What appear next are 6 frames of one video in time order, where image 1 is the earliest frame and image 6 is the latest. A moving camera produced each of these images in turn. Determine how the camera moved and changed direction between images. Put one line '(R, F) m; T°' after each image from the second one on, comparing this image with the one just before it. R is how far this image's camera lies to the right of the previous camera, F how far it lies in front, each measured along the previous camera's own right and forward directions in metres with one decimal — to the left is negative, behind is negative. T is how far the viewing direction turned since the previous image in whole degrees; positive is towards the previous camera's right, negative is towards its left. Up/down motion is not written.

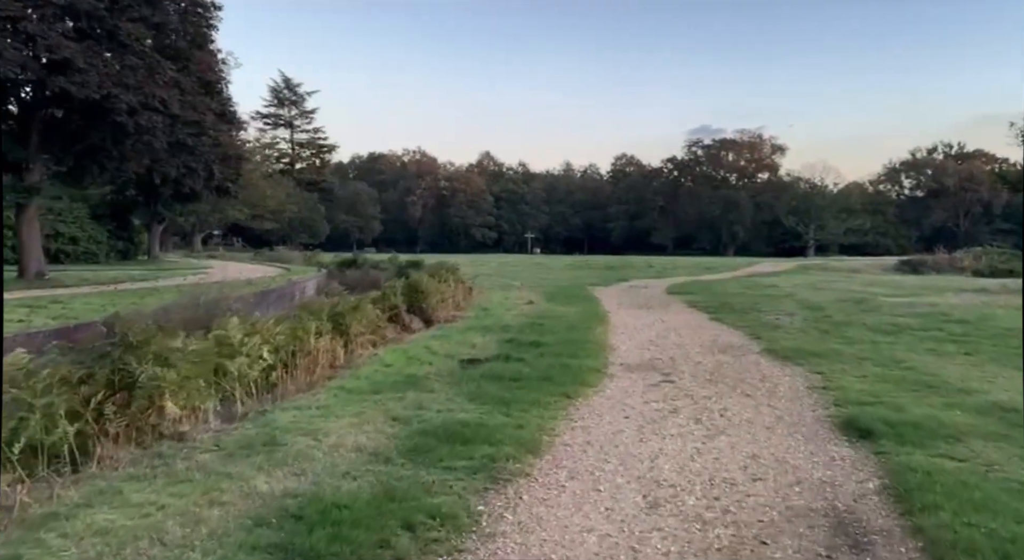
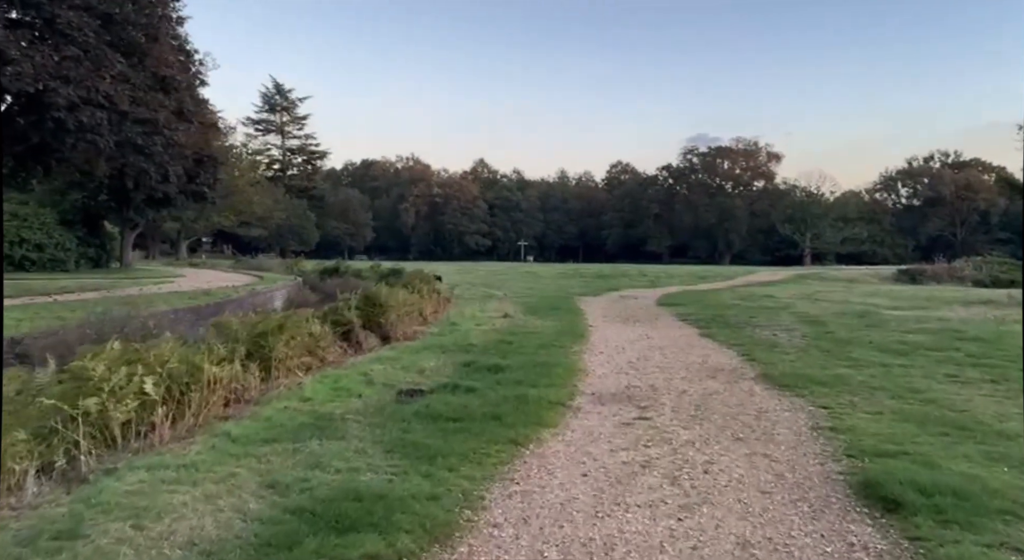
(+0.4, +1.5) m; 0°
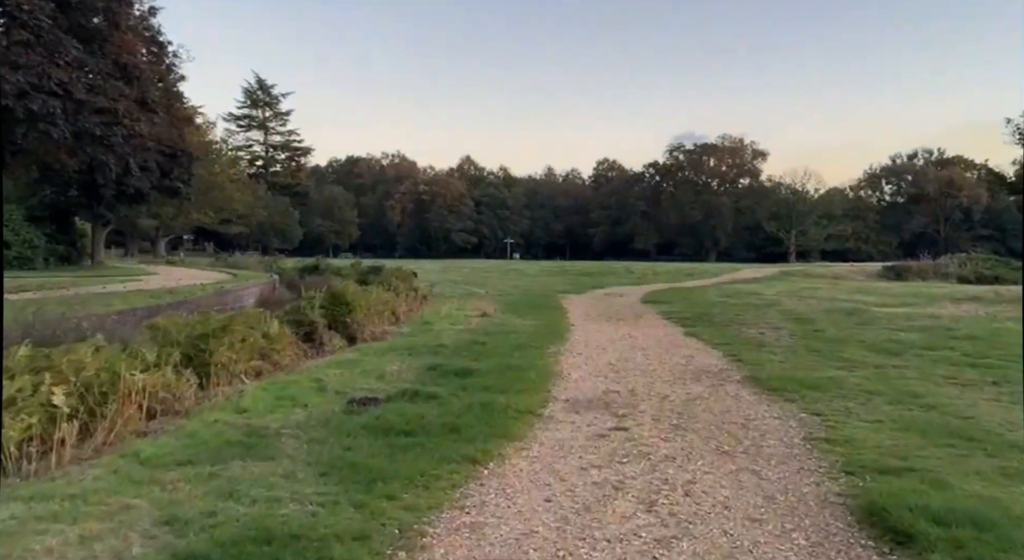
(+0.2, +0.7) m; +1°
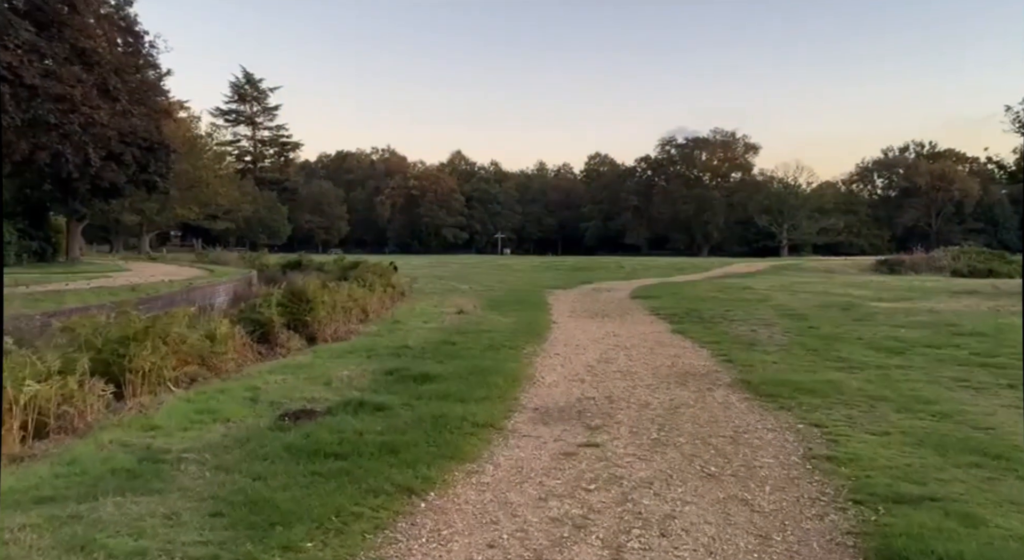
(+0.3, +0.9) m; 0°
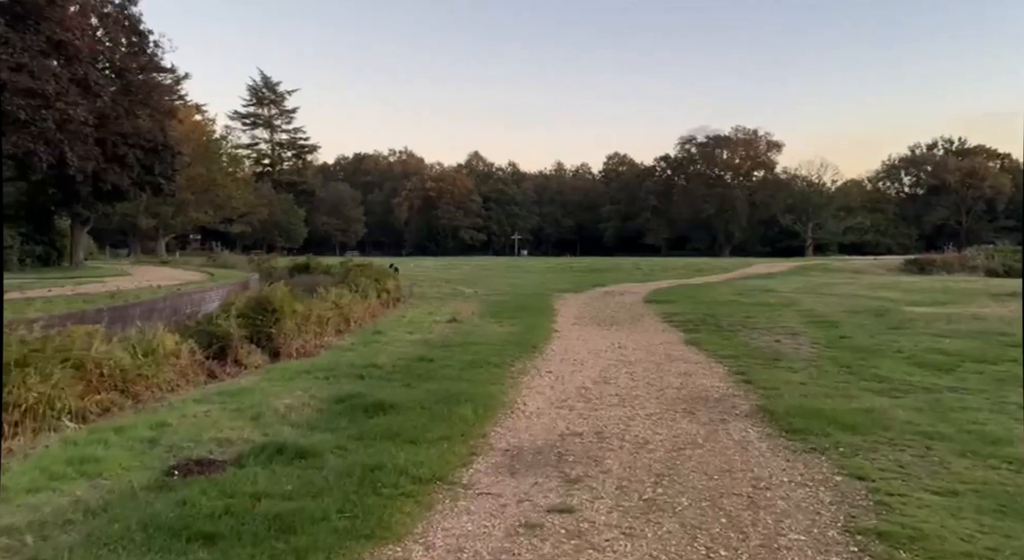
(+0.4, +1.4) m; -1°
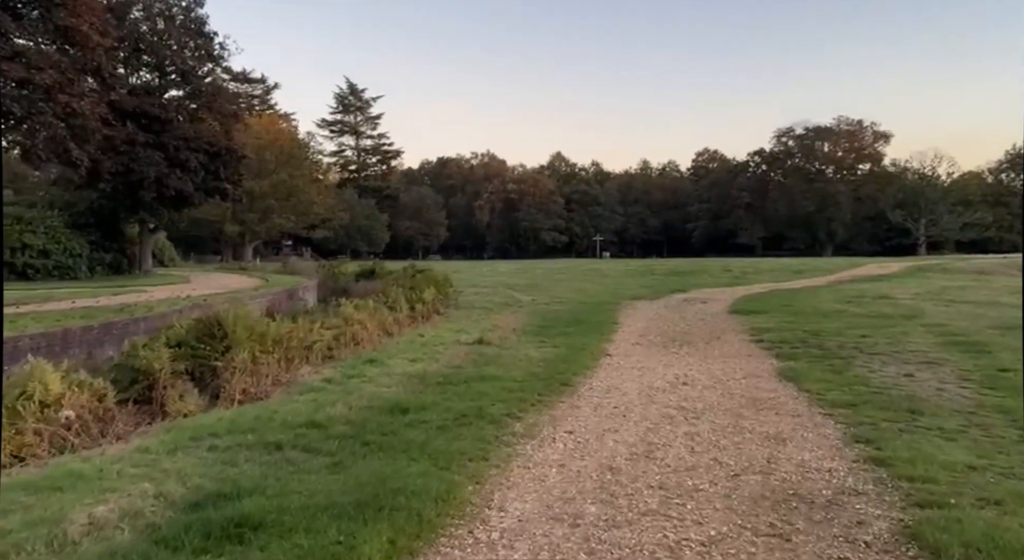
(+0.6, +2.9) m; -6°
